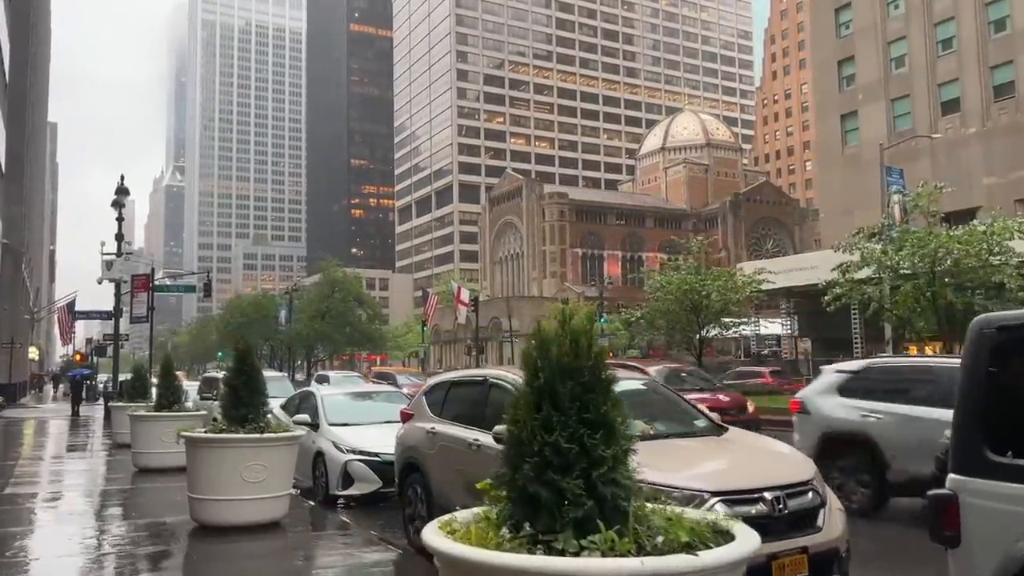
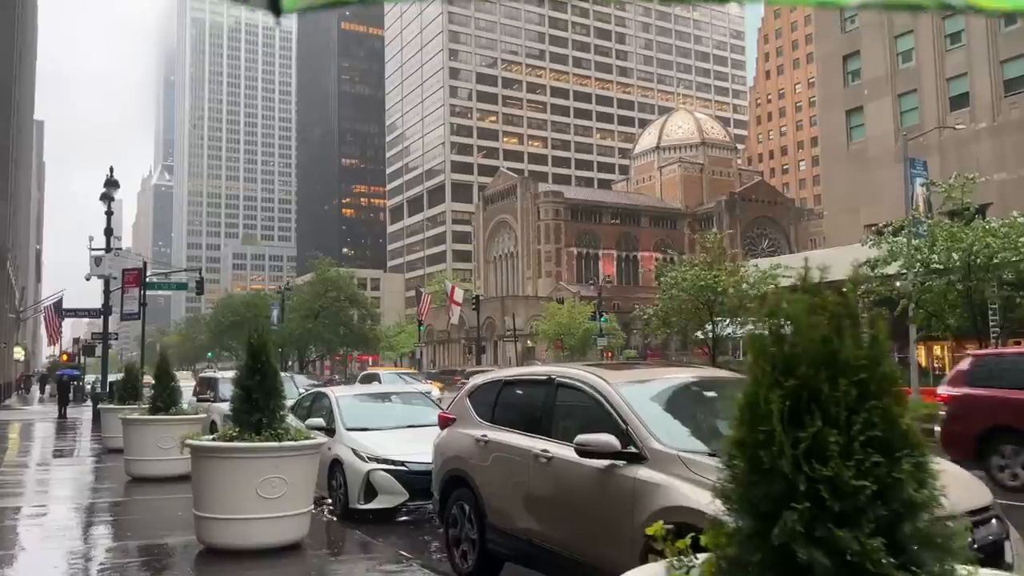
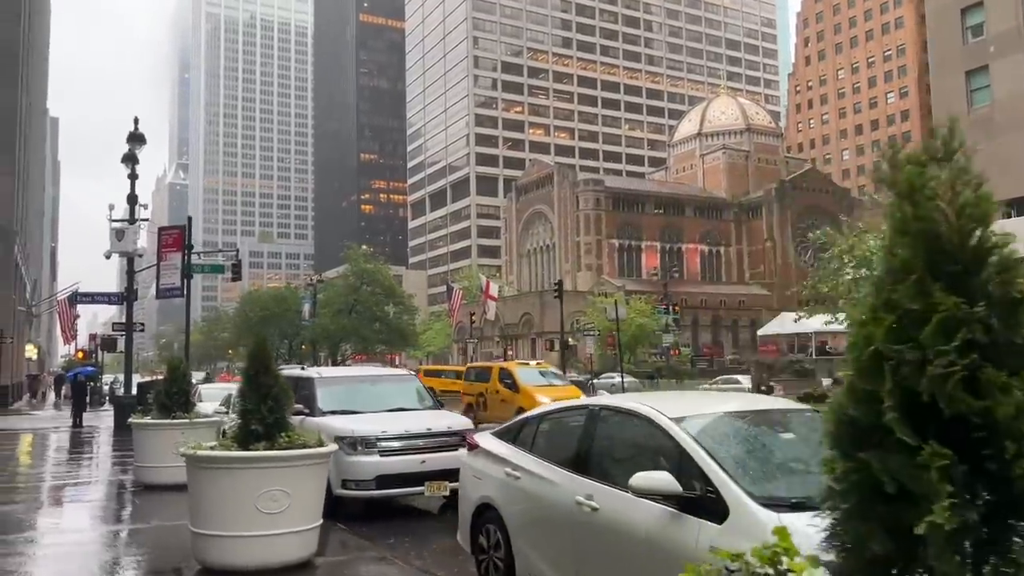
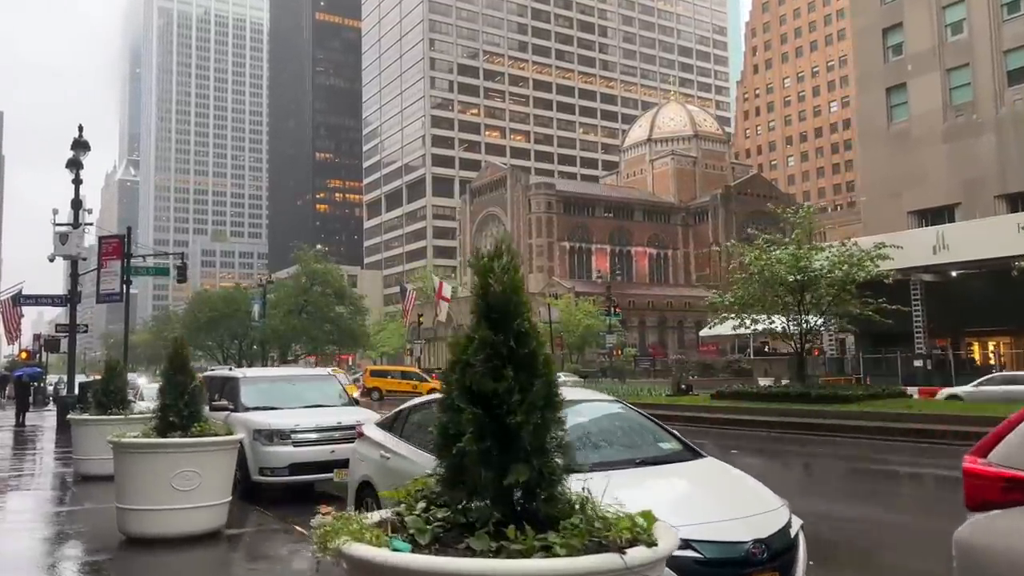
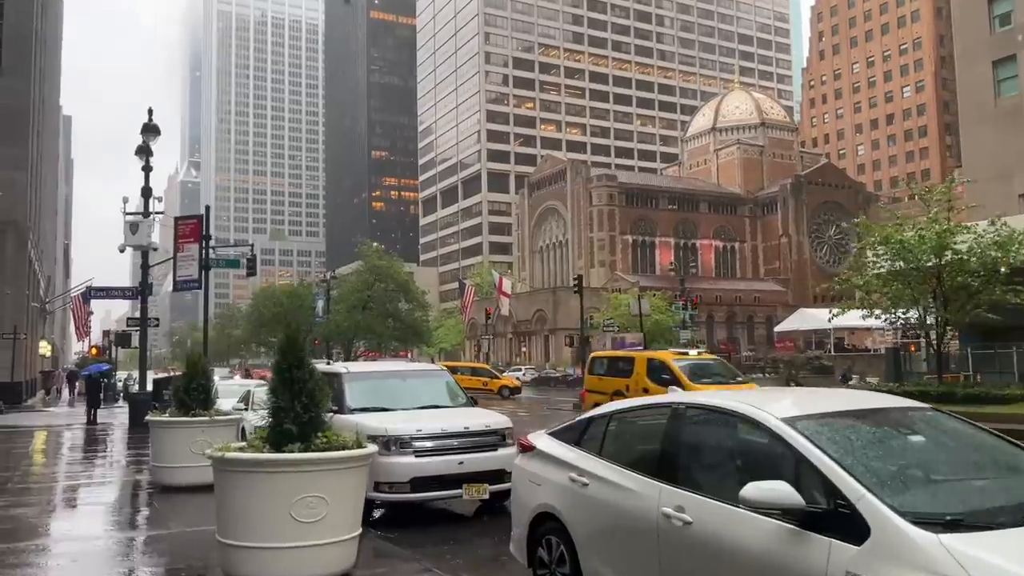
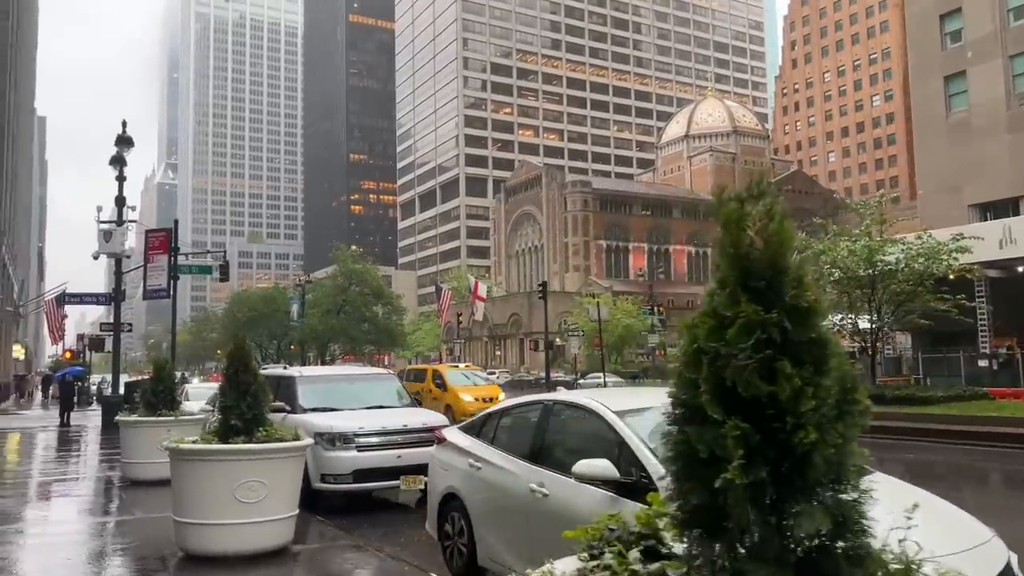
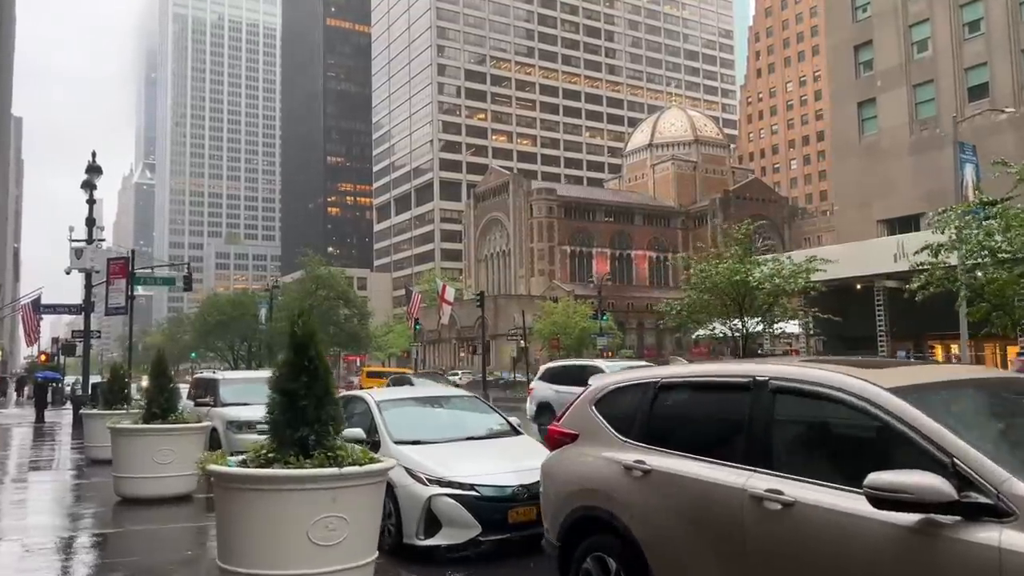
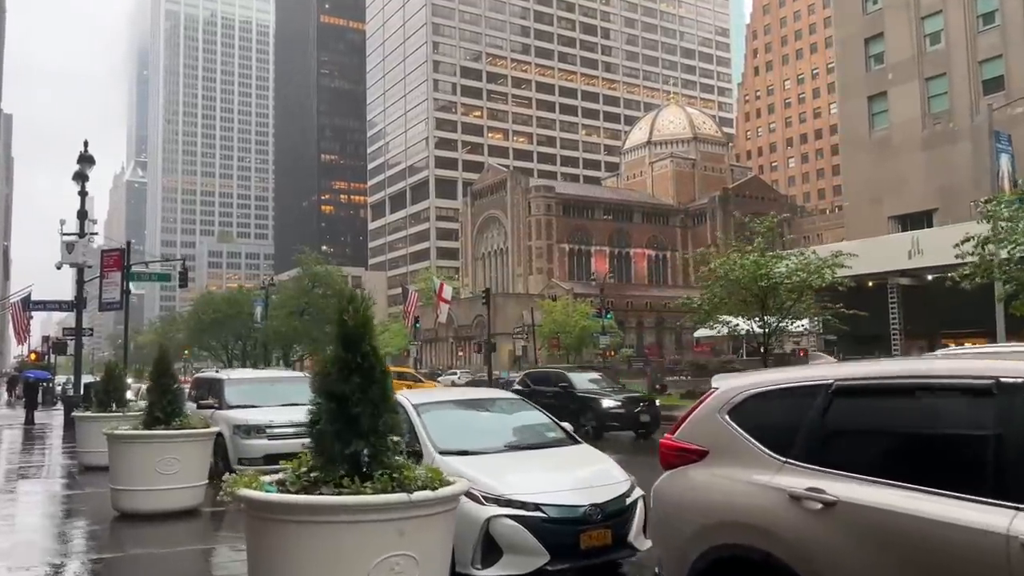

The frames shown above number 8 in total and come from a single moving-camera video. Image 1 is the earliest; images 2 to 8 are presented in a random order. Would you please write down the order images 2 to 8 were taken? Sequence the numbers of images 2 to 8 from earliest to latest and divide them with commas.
2, 7, 8, 4, 6, 3, 5
